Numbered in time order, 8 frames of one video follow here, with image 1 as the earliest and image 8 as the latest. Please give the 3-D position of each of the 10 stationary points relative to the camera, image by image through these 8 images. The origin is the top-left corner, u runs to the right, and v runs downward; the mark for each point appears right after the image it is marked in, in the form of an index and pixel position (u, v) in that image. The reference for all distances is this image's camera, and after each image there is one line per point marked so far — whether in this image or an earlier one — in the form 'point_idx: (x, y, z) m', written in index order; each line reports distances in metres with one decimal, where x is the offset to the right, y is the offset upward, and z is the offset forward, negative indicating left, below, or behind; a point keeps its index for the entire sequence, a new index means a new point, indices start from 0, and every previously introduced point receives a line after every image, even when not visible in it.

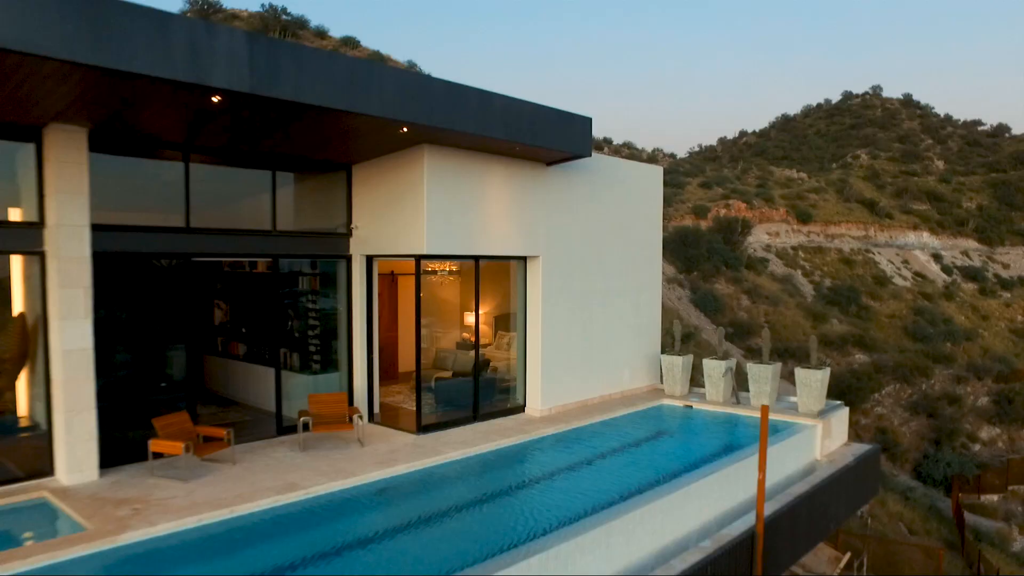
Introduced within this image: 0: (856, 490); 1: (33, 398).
0: (+2.9, -1.6, +6.7) m
1: (-3.1, -0.7, +5.5) m
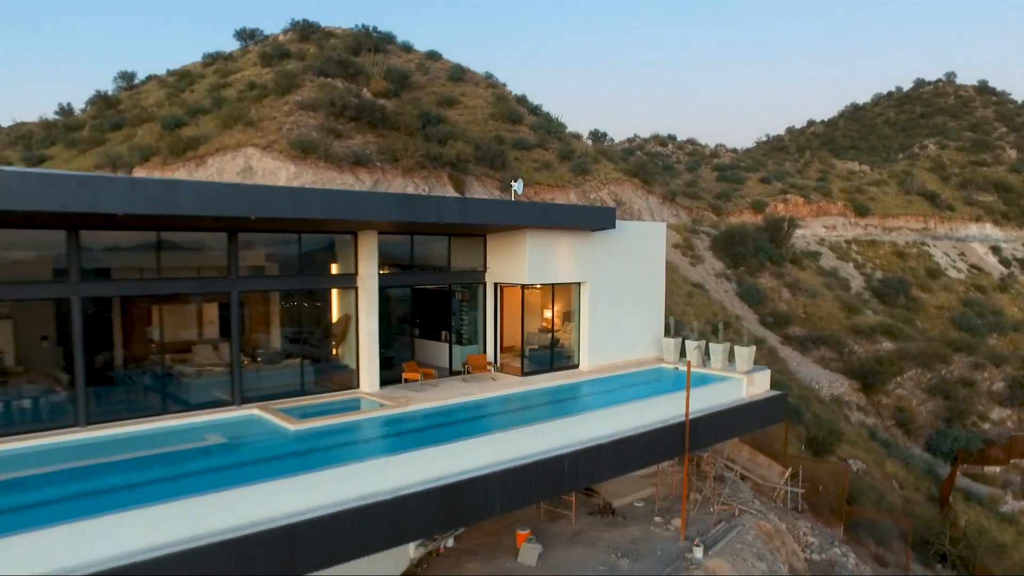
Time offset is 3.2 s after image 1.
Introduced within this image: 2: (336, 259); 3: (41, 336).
0: (+3.8, -1.8, +11.8) m
1: (-2.3, -0.9, +11.2) m
2: (-2.3, +0.4, +10.8) m
3: (-5.2, -0.5, +8.4) m
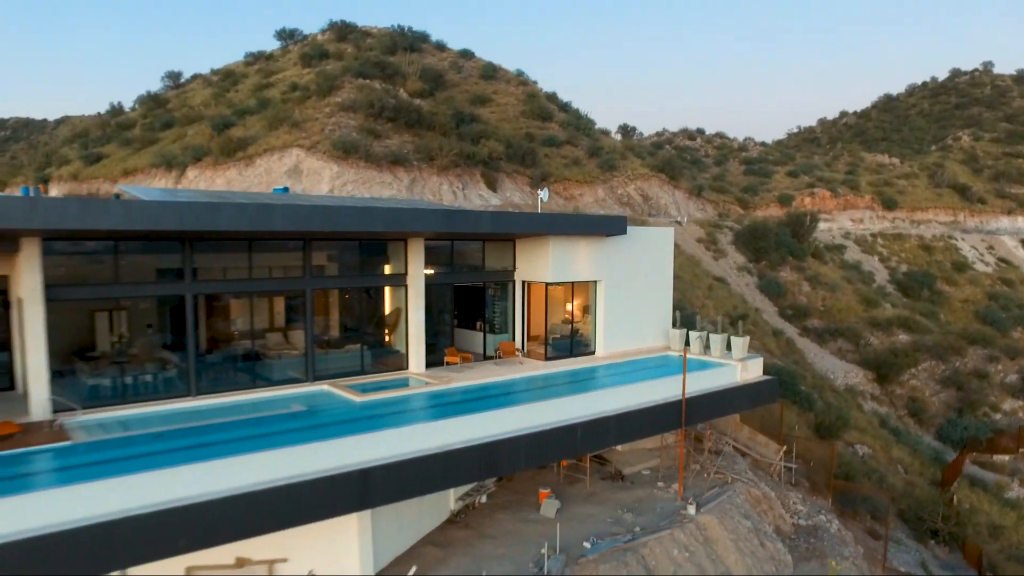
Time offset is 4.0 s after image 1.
0: (+4.2, -1.8, +13.7) m
1: (-1.9, -0.8, +13.2) m
2: (-1.9, +0.5, +12.8) m
3: (-4.9, -0.5, +10.5) m
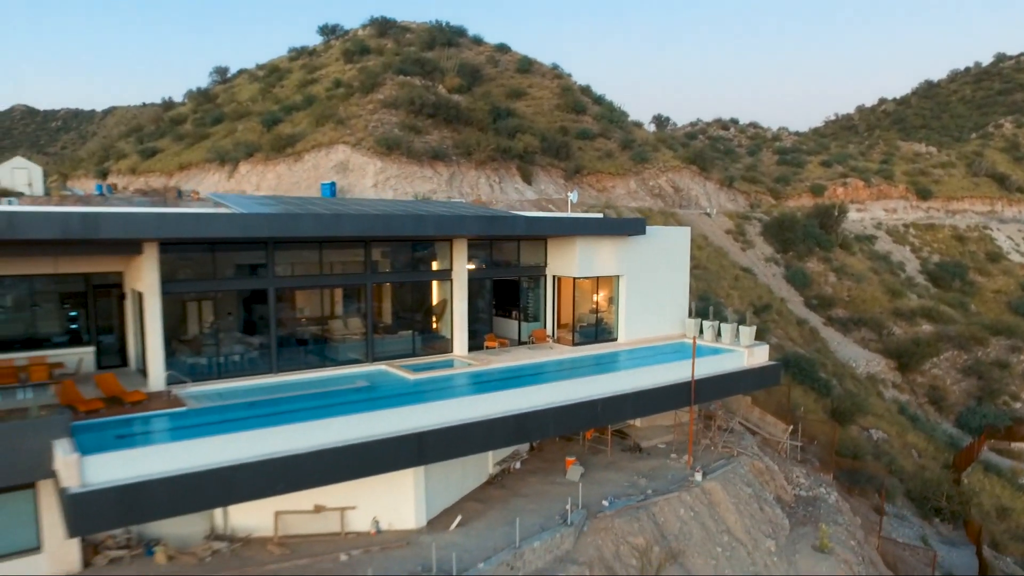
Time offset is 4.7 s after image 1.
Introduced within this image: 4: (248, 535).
0: (+4.8, -1.7, +15.3) m
1: (-1.3, -0.7, +15.1) m
2: (-1.4, +0.6, +14.7) m
3: (-4.4, -0.4, +12.5) m
4: (-3.5, -3.3, +10.7) m
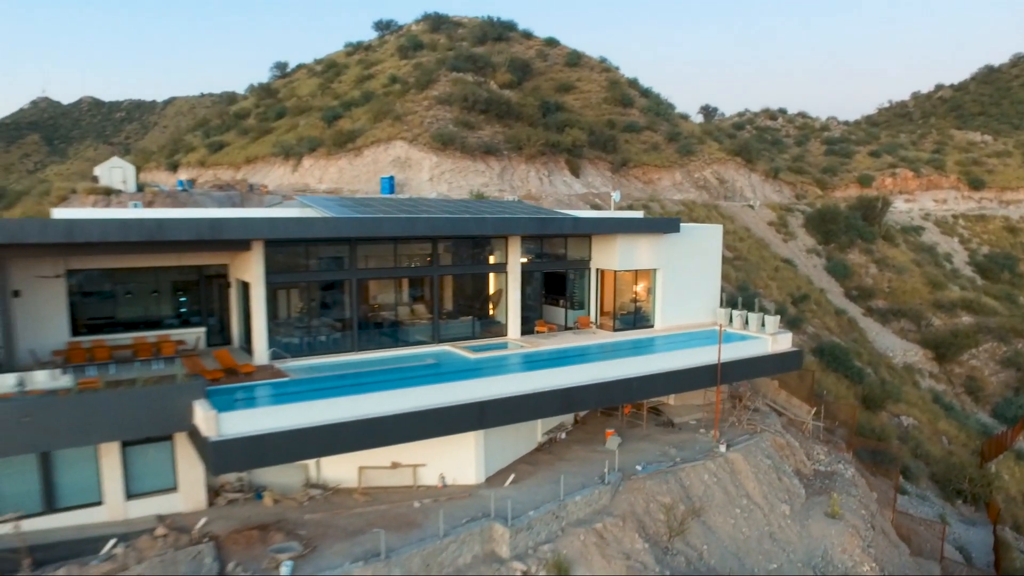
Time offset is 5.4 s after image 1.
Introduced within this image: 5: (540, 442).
0: (+5.8, -1.6, +16.9) m
1: (-0.3, -0.5, +17.0) m
2: (-0.4, +0.7, +16.7) m
3: (-3.6, -0.2, +14.7) m
4: (-2.8, -3.2, +12.9) m
5: (+0.5, -2.9, +15.1) m
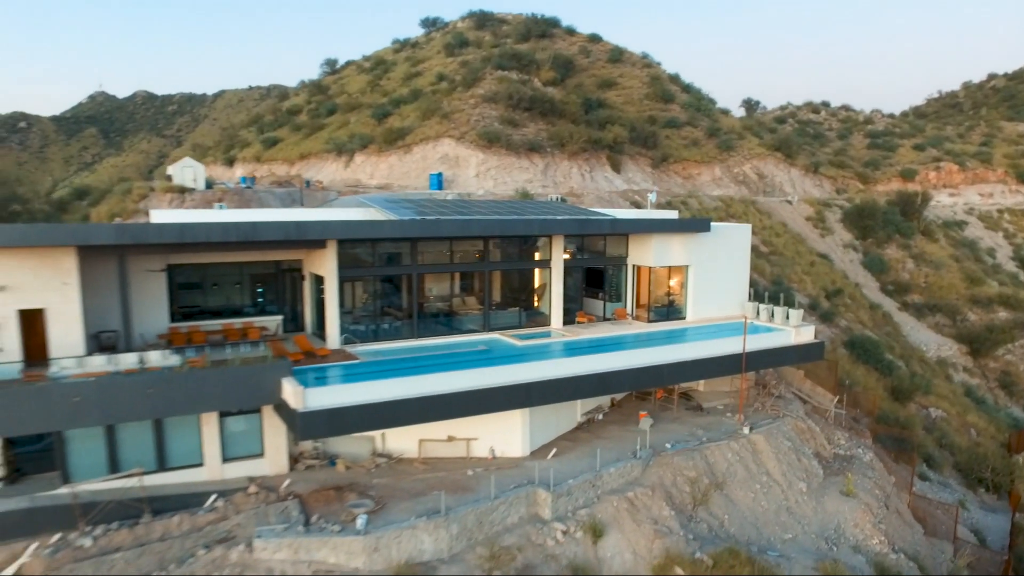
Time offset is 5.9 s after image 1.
0: (+6.7, -1.5, +18.3) m
1: (+0.7, -0.4, +18.7) m
2: (+0.6, +0.9, +18.3) m
3: (-2.7, -0.1, +16.5) m
4: (-2.1, -3.1, +14.7) m
5: (+1.4, -2.8, +16.7) m
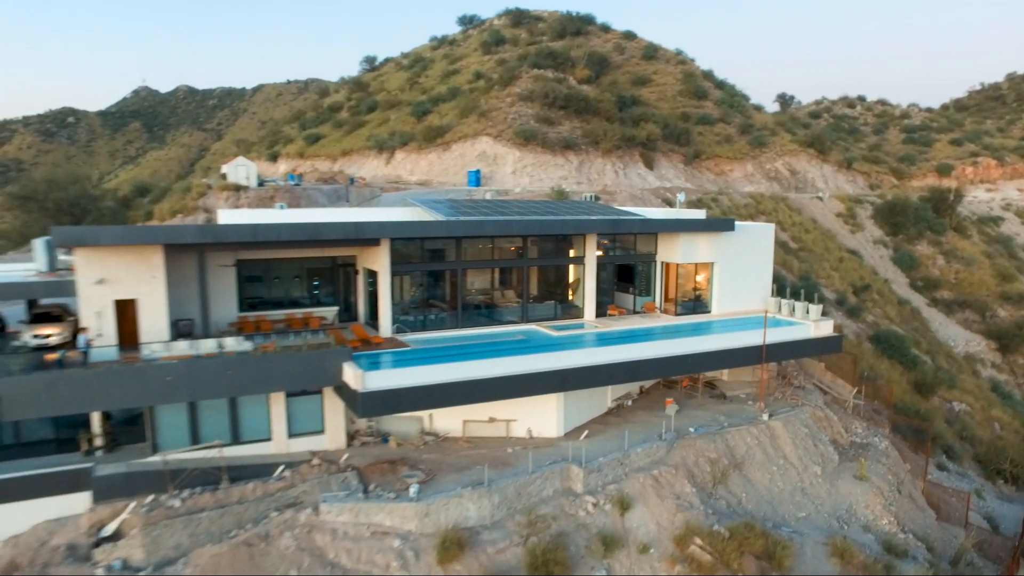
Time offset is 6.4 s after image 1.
0: (+7.6, -1.4, +19.4) m
1: (+1.5, -0.3, +20.0) m
2: (+1.5, +1.0, +19.6) m
3: (-1.9, +0.1, +18.0) m
4: (-1.4, -3.0, +16.2) m
5: (+2.2, -2.7, +18.0) m
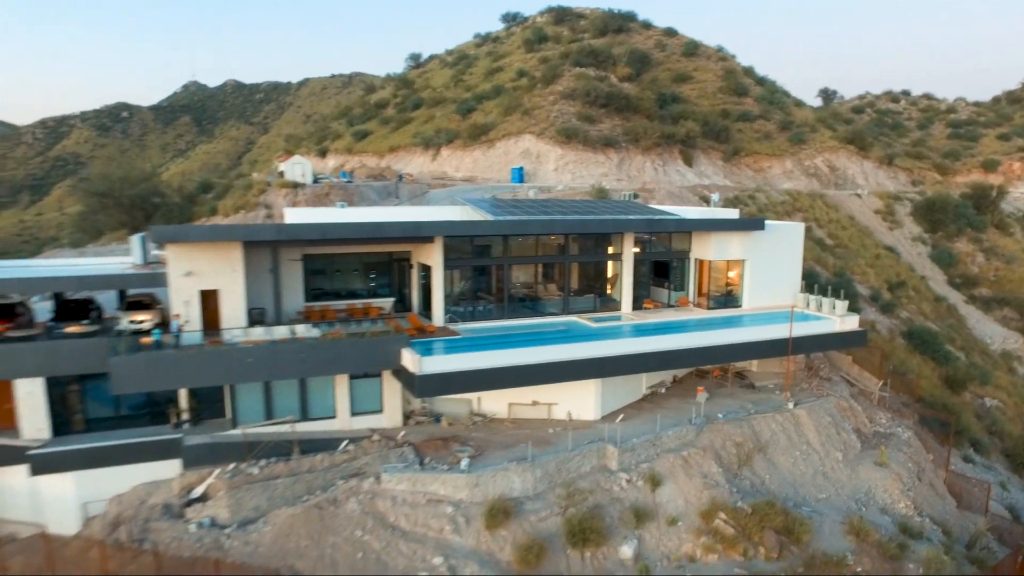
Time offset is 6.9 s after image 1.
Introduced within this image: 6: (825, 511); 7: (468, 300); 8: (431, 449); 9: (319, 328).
0: (+8.7, -1.3, +20.4) m
1: (+2.7, -0.1, +21.3) m
2: (+2.6, +1.1, +20.9) m
3: (-0.9, +0.2, +19.5) m
4: (-0.5, -2.8, +17.7) m
5: (+3.2, -2.6, +19.3) m
6: (+6.3, -4.5, +16.1) m
7: (-1.1, -0.3, +19.5) m
8: (-1.6, -3.2, +15.9) m
9: (-4.0, -0.8, +16.4) m
